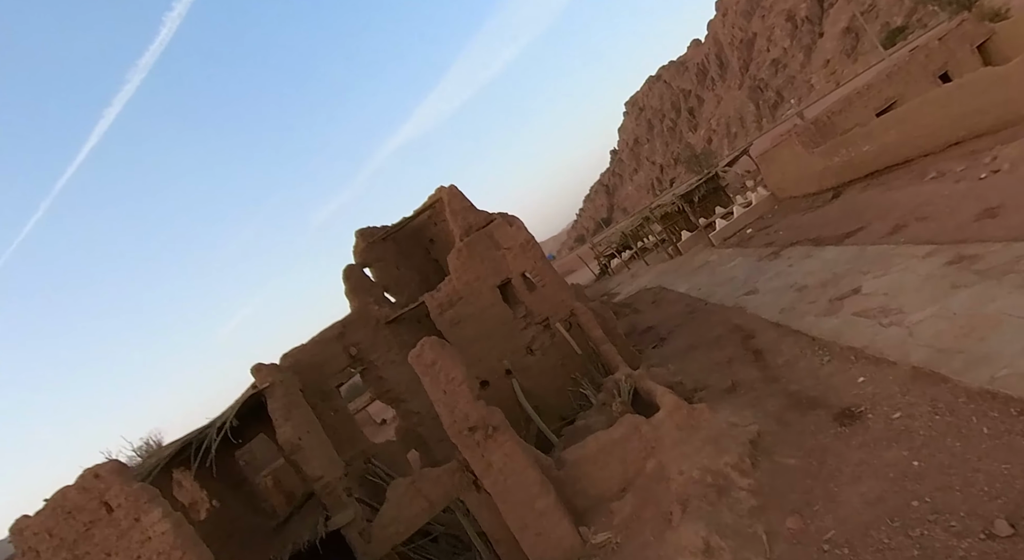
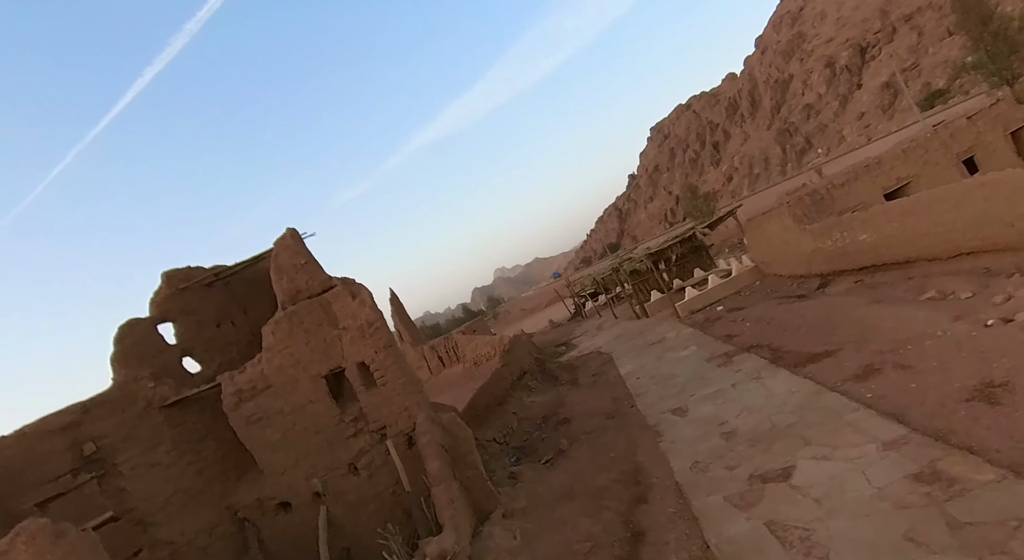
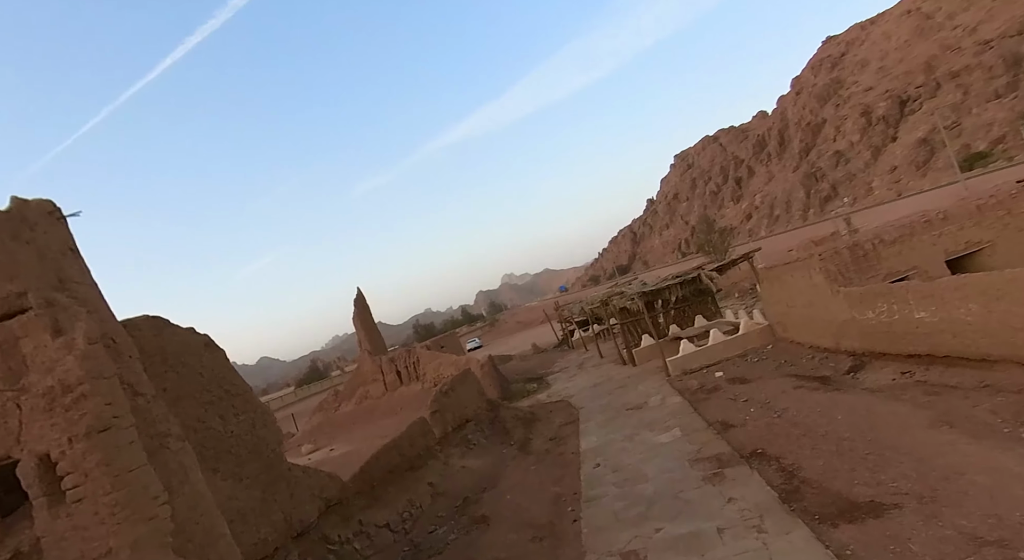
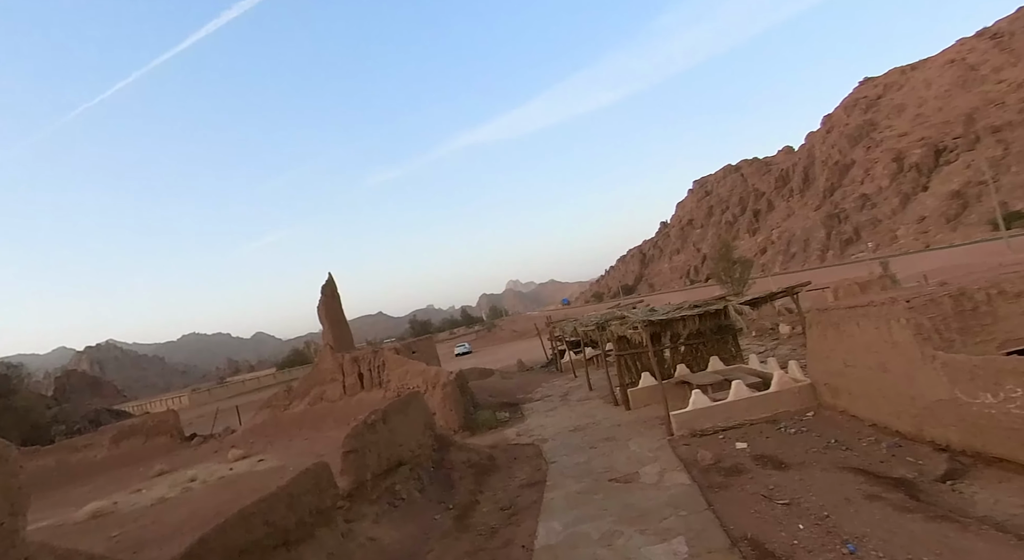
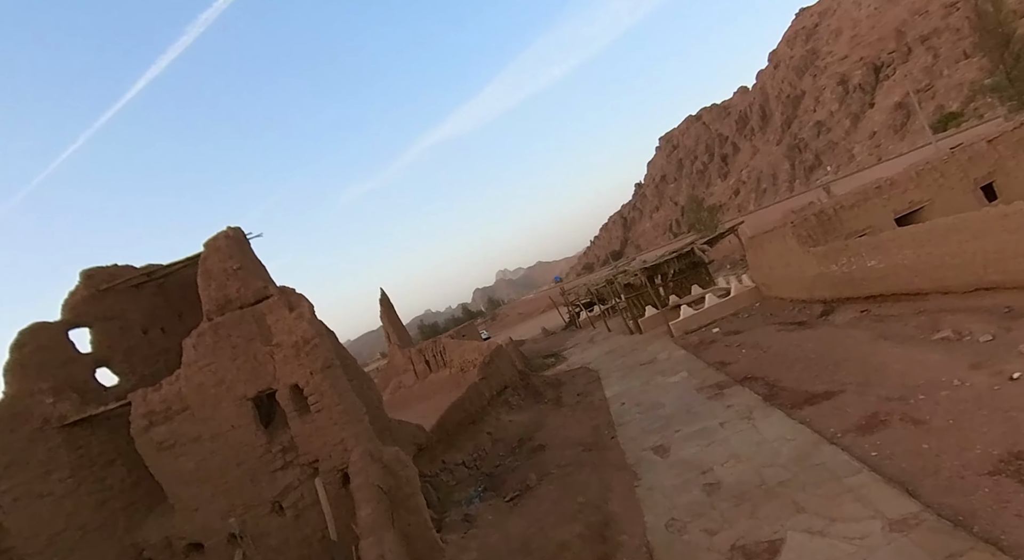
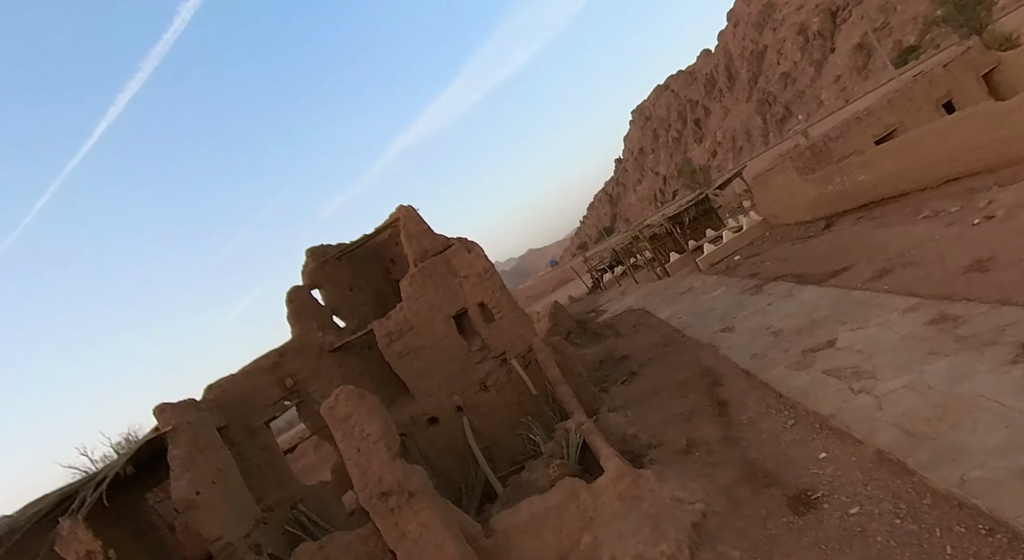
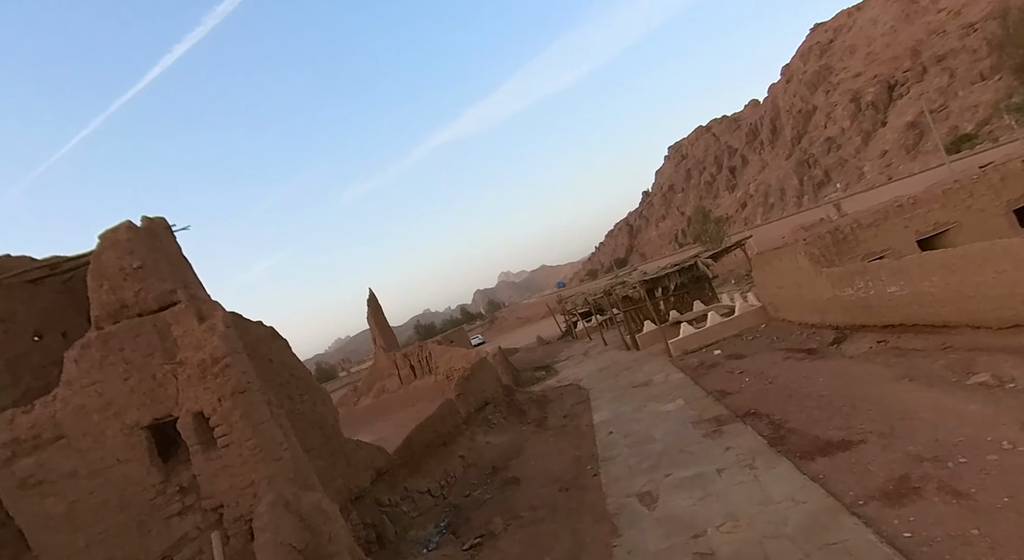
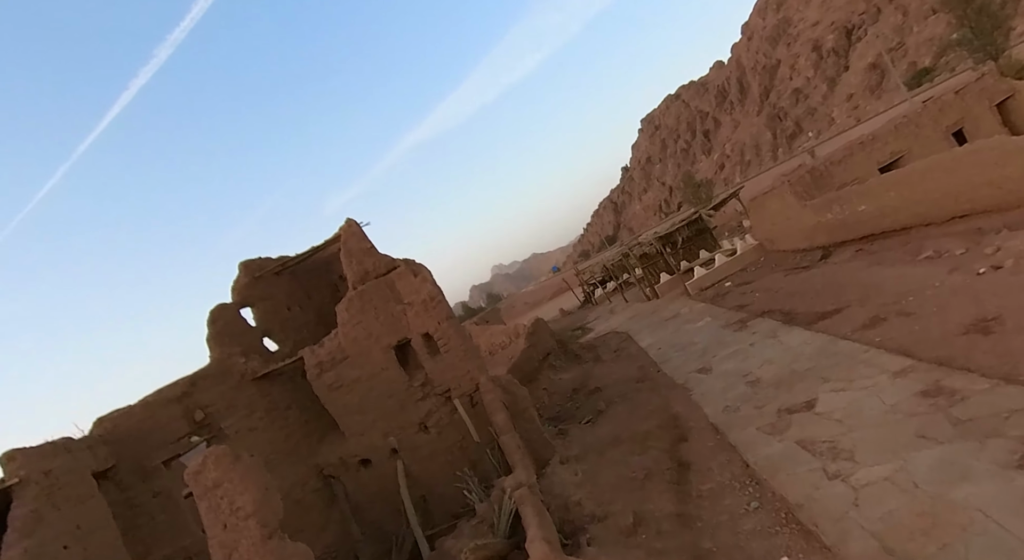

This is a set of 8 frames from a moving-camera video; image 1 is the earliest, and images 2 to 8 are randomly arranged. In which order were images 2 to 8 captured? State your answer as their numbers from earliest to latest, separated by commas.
6, 8, 2, 5, 7, 3, 4
